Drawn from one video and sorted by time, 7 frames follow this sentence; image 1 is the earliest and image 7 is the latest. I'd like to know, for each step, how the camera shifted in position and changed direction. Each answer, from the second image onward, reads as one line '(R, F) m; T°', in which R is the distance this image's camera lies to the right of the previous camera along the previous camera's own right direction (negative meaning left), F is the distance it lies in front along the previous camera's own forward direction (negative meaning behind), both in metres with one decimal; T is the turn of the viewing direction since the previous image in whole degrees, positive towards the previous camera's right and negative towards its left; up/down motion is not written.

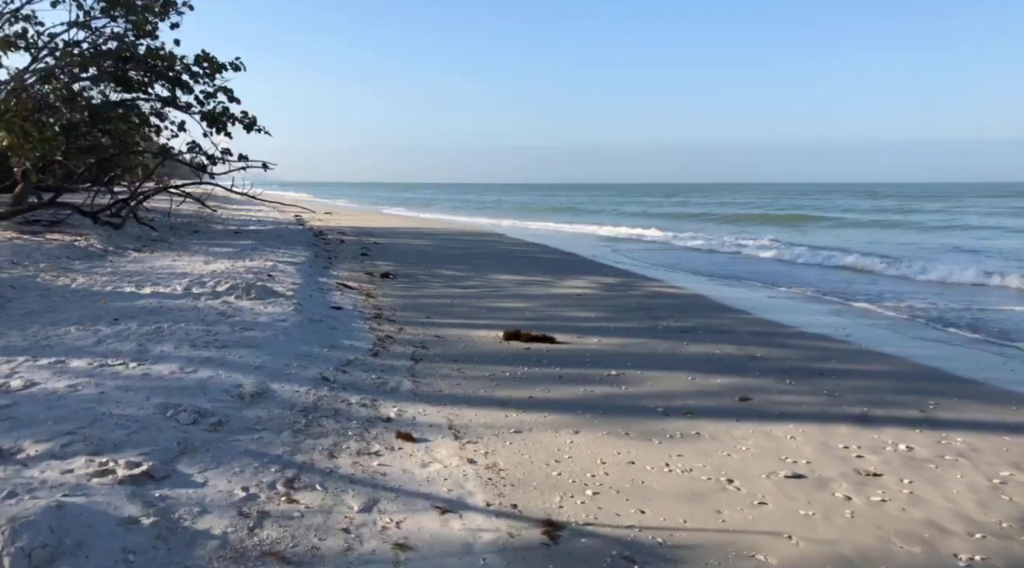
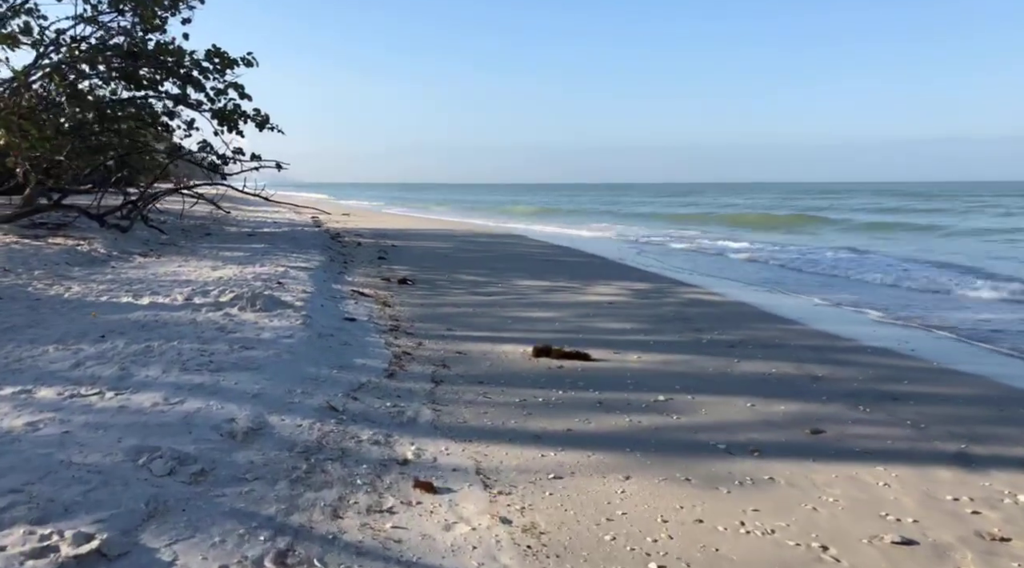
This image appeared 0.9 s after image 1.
(-0.1, +0.7) m; -1°
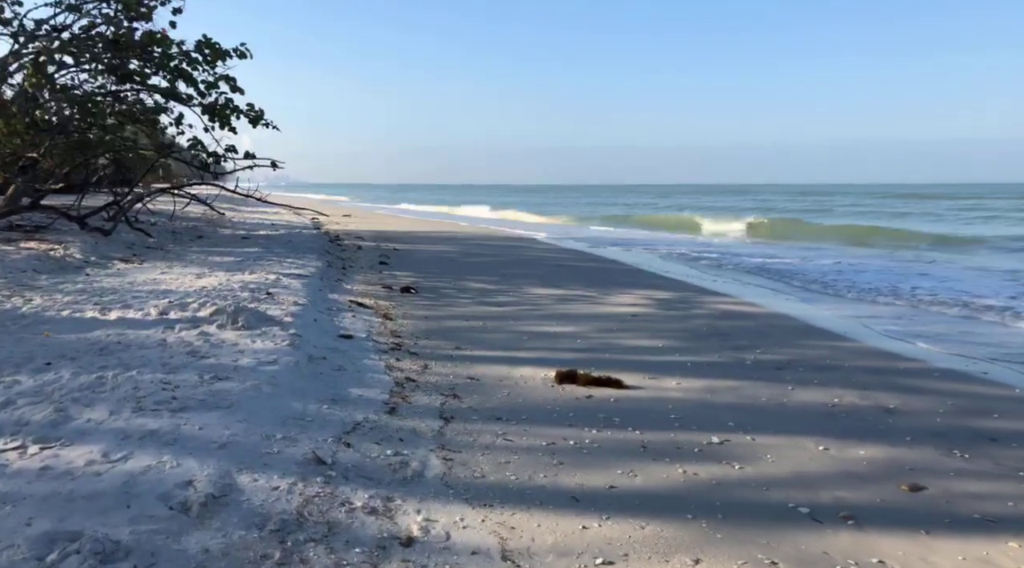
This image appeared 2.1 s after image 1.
(-0.1, +0.9) m; 0°
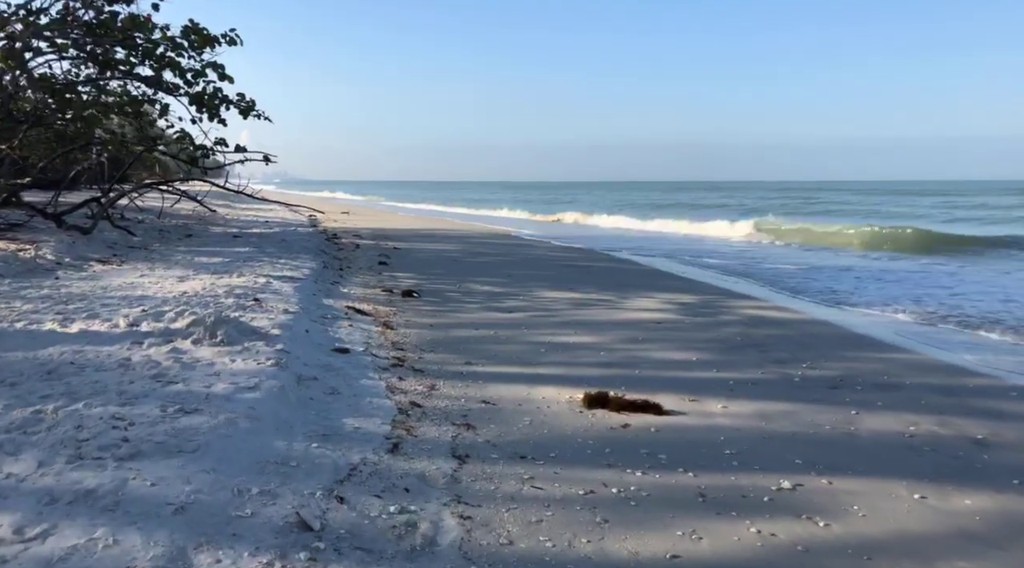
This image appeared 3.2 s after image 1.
(-0.1, +0.8) m; 0°
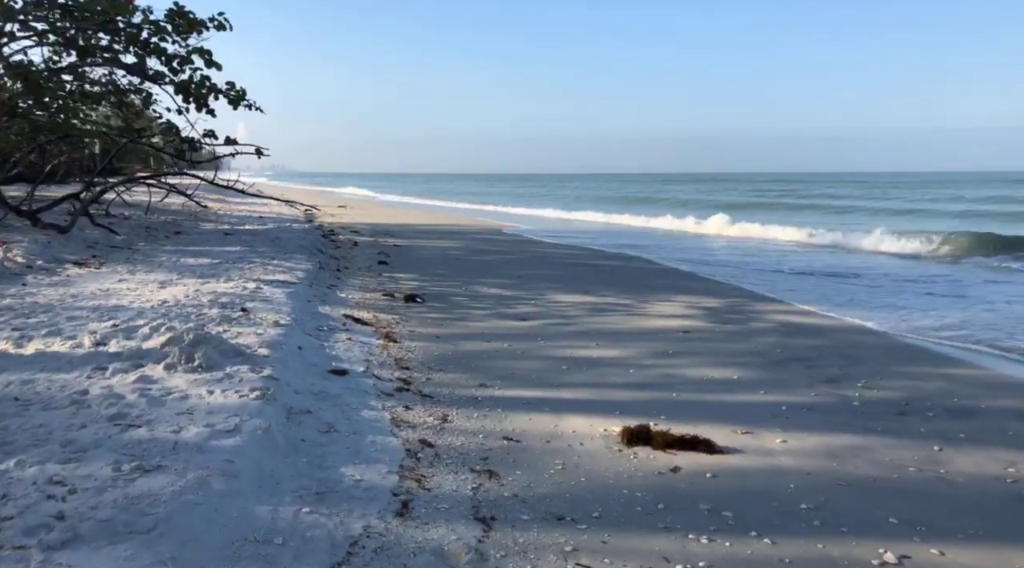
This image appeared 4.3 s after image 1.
(-0.1, +0.8) m; 0°
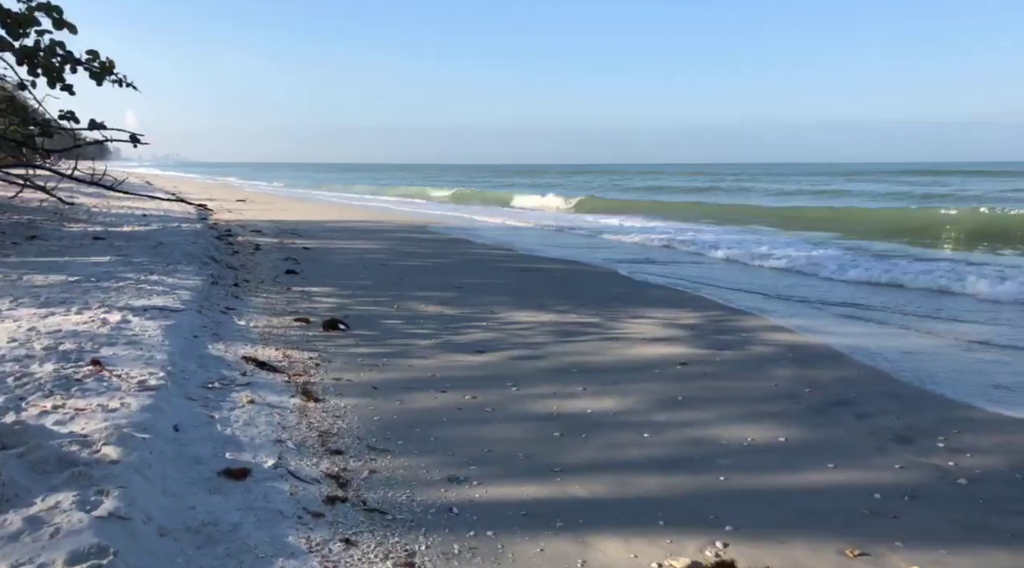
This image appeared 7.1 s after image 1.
(-0.3, +1.7) m; +6°
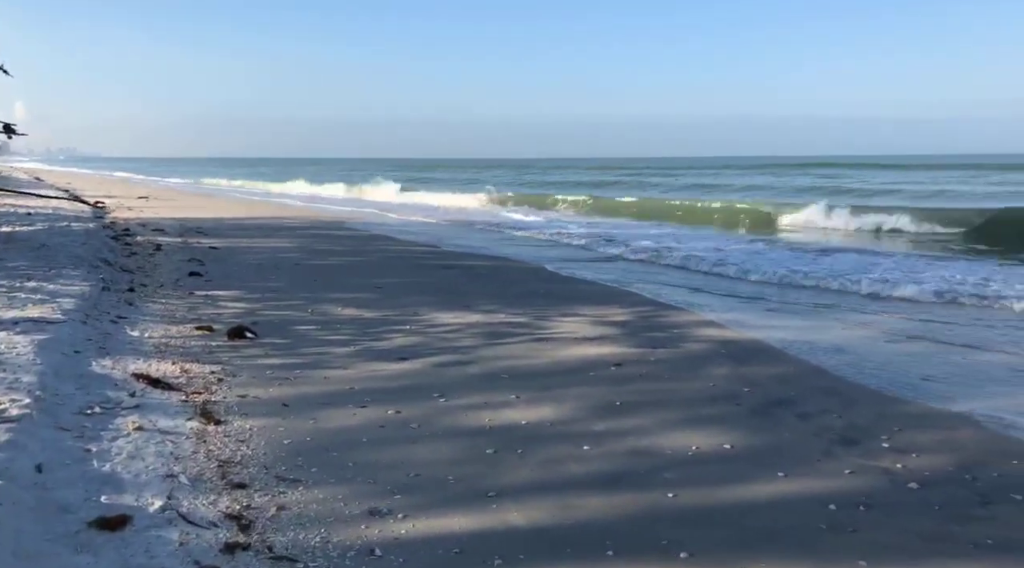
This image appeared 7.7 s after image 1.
(0.0, +0.4) m; +5°
